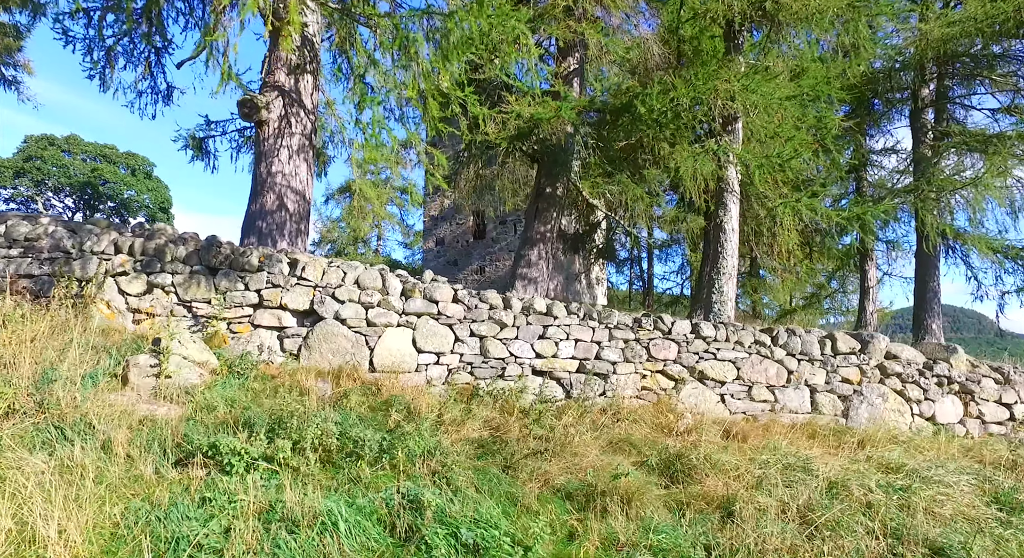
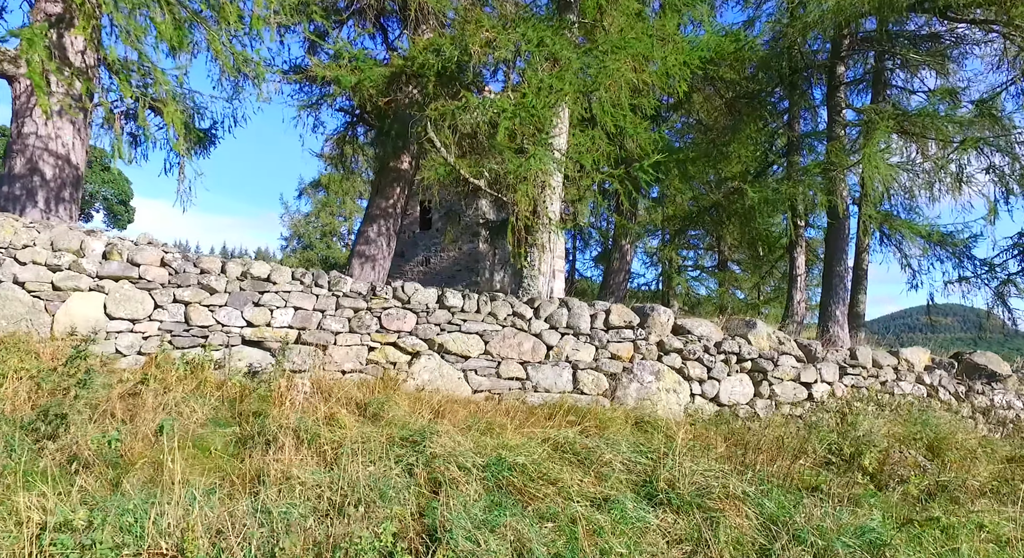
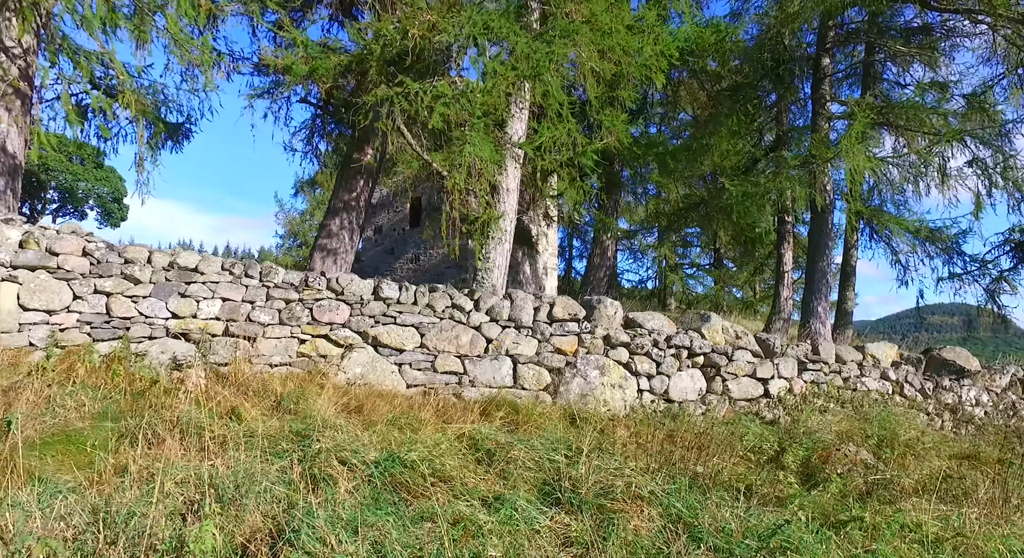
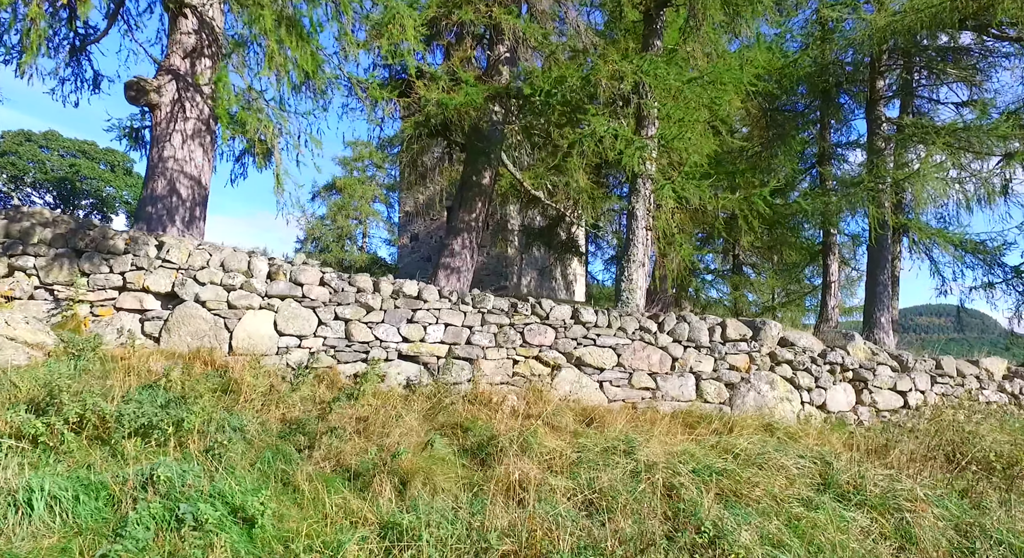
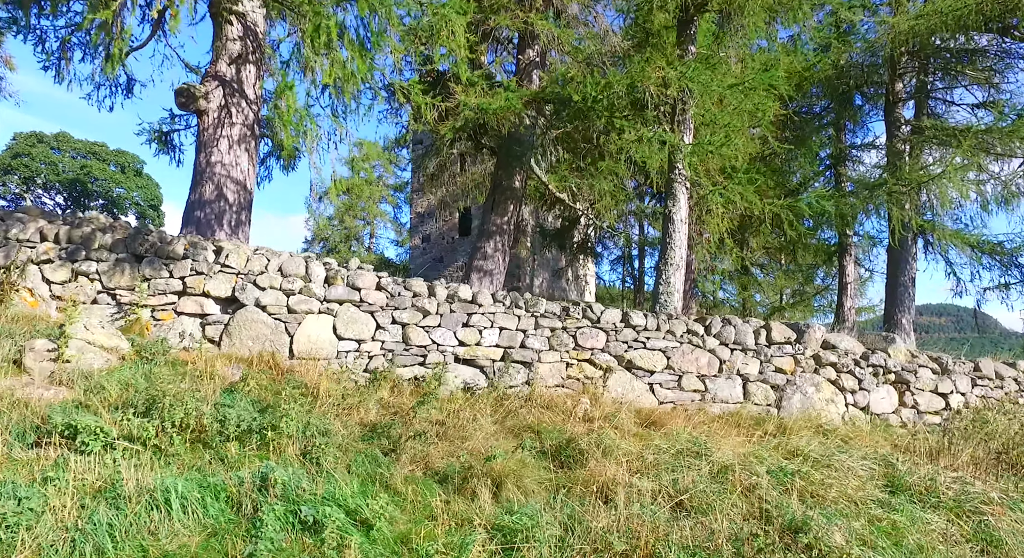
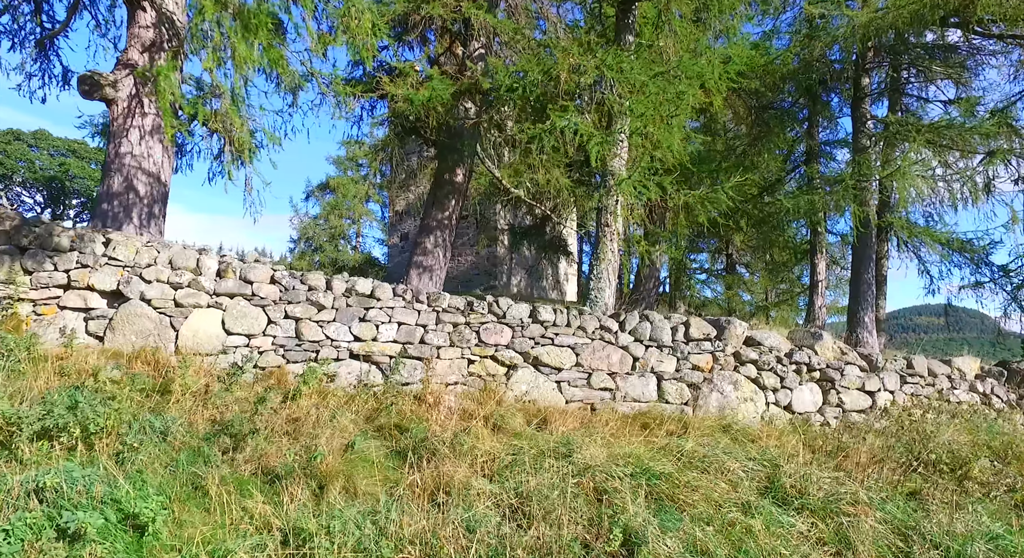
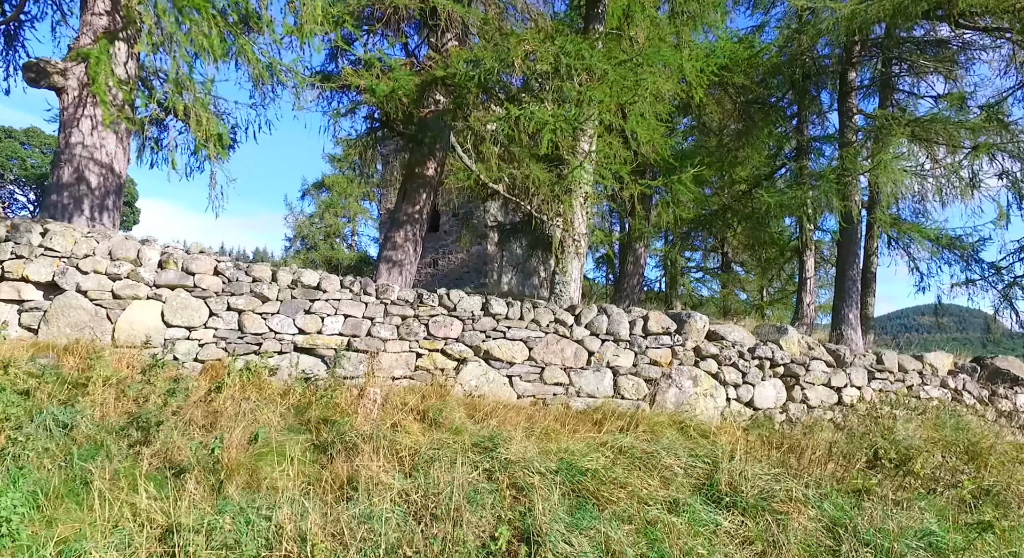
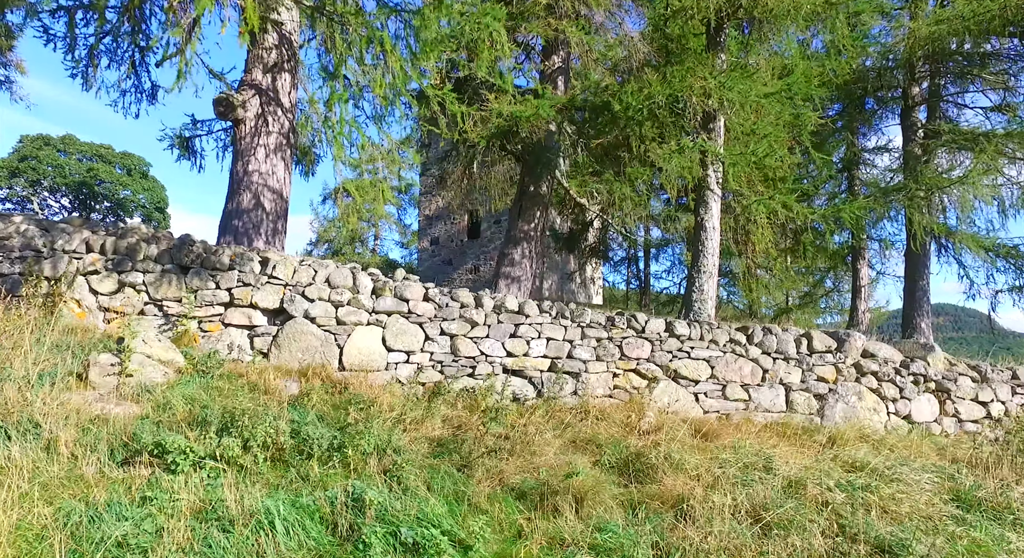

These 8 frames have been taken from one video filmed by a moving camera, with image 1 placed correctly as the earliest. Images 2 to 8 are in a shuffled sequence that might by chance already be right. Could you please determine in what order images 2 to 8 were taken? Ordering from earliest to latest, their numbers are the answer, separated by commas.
8, 5, 4, 6, 7, 2, 3
